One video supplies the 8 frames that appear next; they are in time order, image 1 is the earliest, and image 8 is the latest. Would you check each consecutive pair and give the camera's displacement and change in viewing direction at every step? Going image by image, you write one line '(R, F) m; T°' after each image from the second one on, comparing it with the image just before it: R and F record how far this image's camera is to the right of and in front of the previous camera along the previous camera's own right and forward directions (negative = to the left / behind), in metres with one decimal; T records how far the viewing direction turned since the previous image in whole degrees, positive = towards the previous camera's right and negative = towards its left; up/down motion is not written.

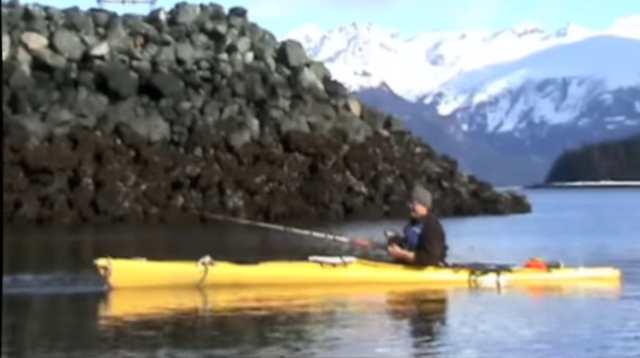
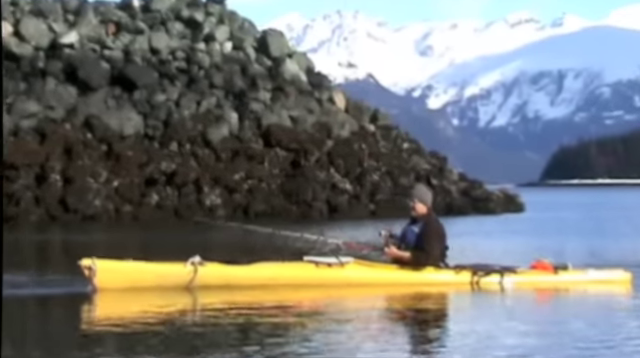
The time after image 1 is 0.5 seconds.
(-0.4, +2.2) m; +1°
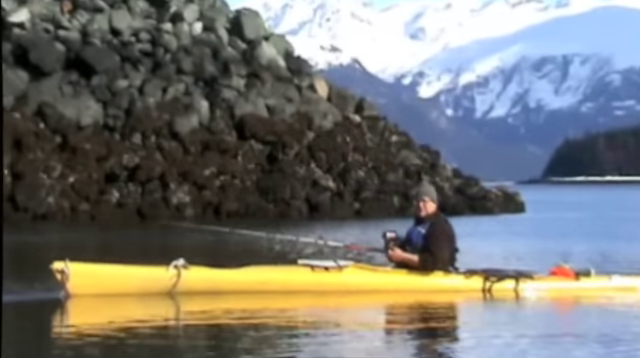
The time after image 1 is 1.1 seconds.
(-0.3, +3.8) m; +1°
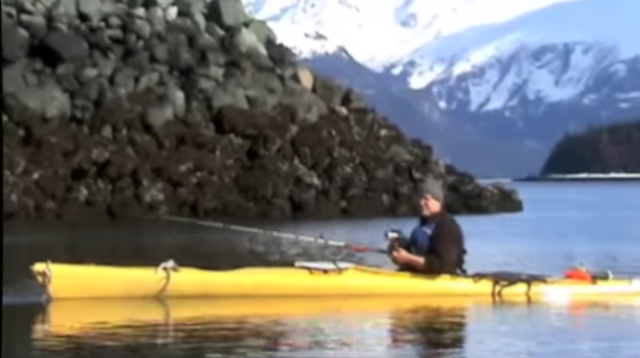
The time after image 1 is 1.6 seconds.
(-0.3, +2.4) m; +1°
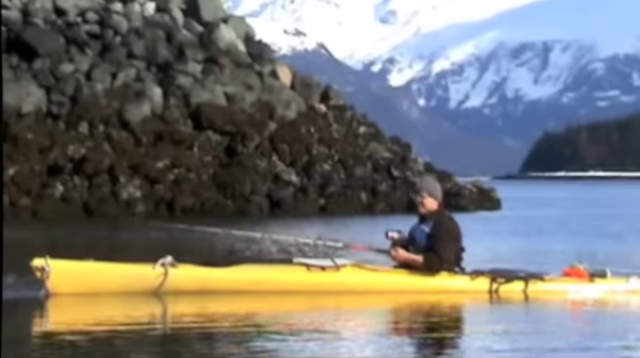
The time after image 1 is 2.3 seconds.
(-0.6, +0.1) m; +2°
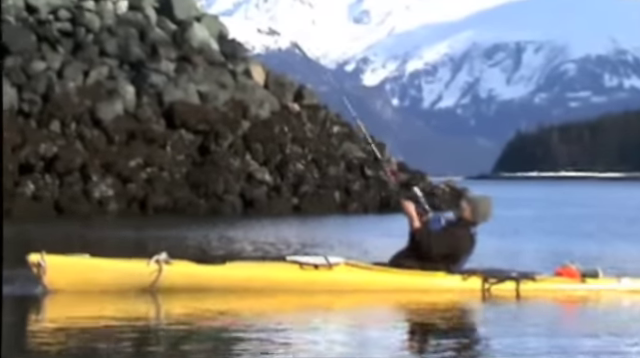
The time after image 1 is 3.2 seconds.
(-0.7, 0.0) m; +2°
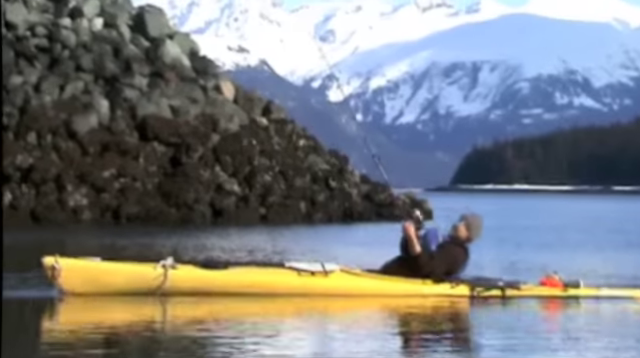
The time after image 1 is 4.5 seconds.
(-1.1, -1.6) m; +3°
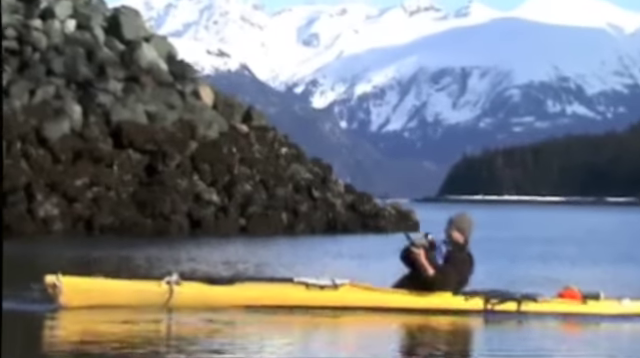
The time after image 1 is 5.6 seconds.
(-0.4, +1.5) m; +1°
